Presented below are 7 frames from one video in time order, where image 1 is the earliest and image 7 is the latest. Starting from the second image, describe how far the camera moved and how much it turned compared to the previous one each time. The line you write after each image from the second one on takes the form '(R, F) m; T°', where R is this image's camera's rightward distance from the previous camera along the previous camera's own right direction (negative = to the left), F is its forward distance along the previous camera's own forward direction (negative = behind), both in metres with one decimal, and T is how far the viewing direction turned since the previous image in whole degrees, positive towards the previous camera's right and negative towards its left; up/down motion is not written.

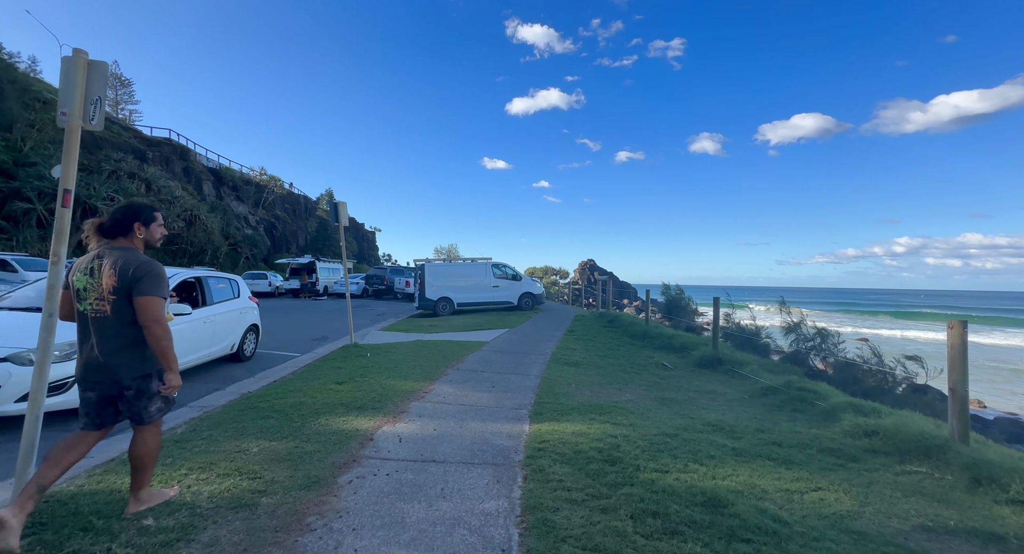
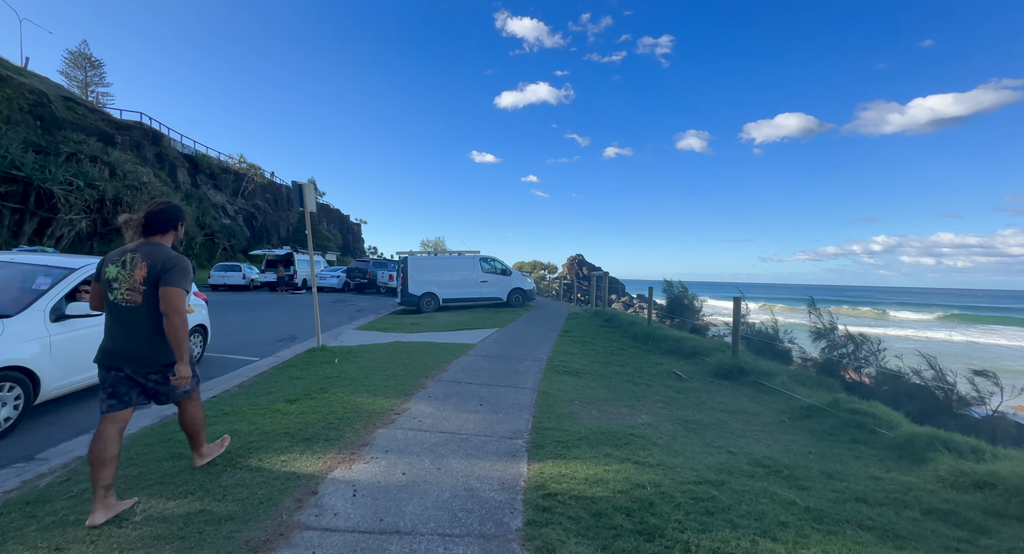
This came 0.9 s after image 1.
(-0.1, +1.0) m; +2°
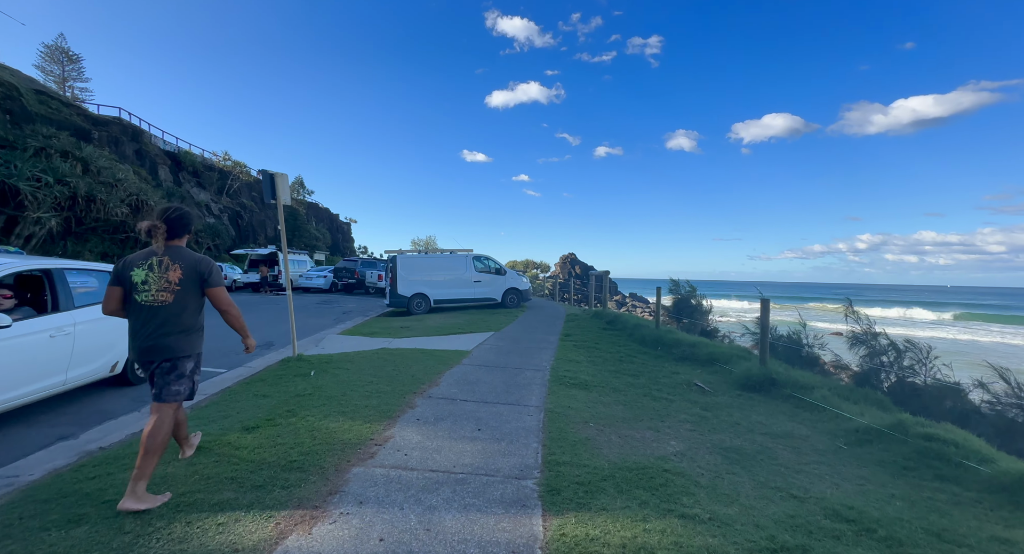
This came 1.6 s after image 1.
(-0.1, +0.8) m; +1°
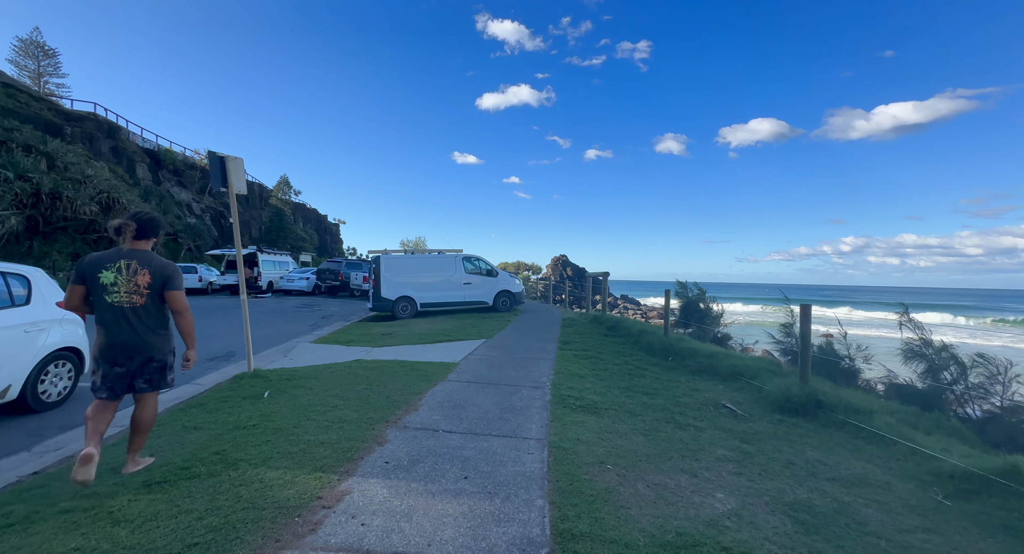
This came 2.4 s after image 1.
(0.0, +1.0) m; +1°
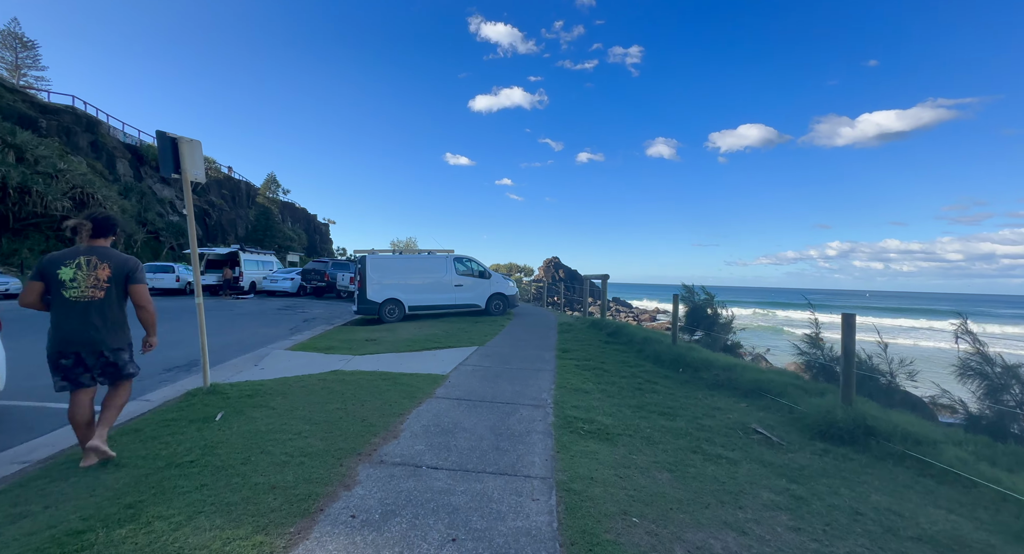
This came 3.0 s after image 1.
(-0.1, +0.7) m; +1°
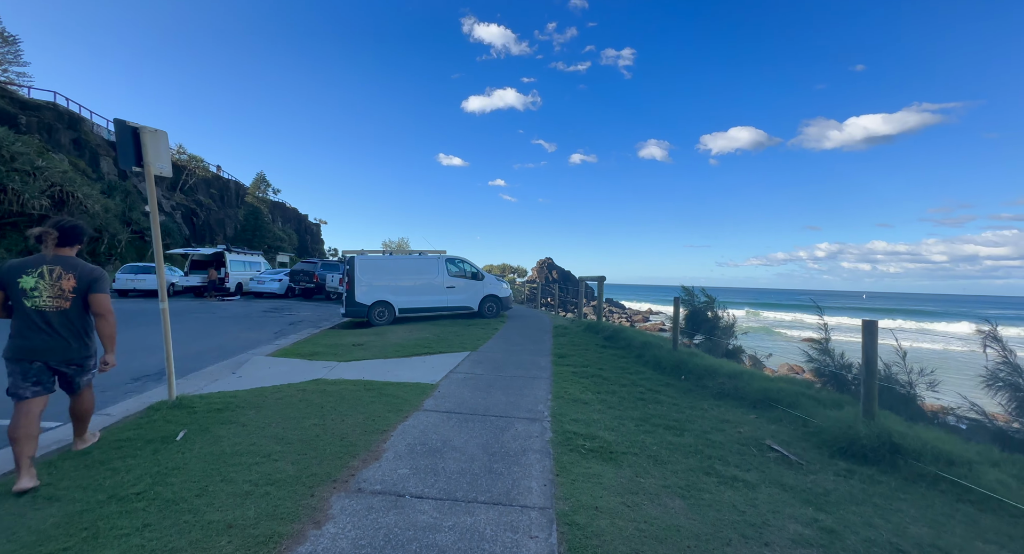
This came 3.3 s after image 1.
(0.0, +0.4) m; +1°
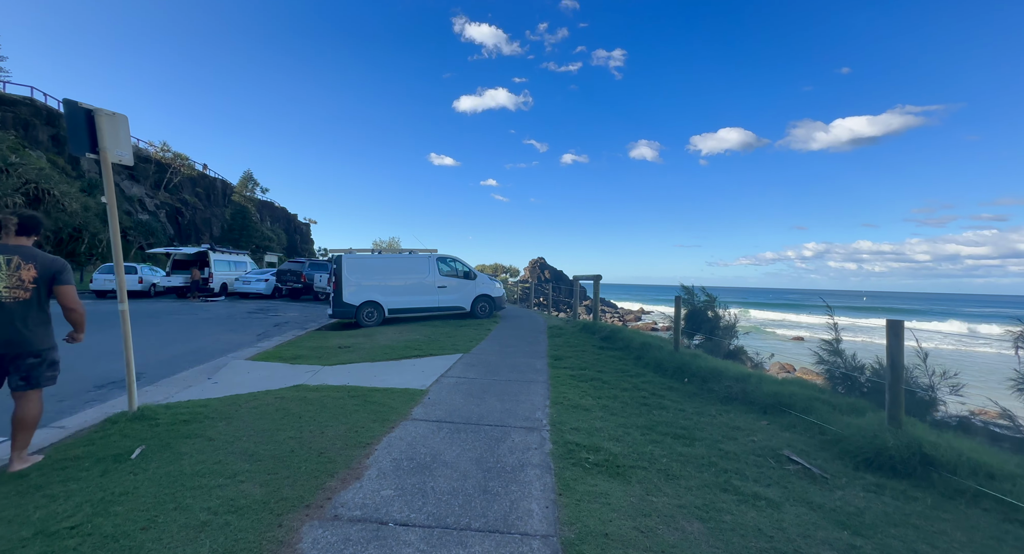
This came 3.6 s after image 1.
(0.0, +0.4) m; +1°
